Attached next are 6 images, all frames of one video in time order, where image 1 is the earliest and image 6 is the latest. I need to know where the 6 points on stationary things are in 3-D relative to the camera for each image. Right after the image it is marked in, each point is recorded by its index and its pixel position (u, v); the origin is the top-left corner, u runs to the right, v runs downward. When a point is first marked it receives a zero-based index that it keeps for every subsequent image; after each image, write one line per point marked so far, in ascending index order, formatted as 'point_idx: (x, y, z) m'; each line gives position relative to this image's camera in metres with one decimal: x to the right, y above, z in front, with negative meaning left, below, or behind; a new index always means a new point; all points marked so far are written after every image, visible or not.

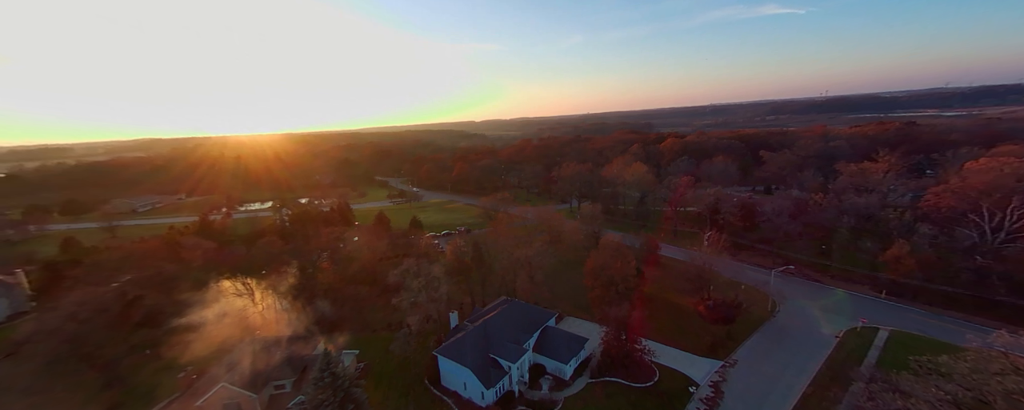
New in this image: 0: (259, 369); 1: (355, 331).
0: (-9.6, -6.2, +14.7) m
1: (-7.9, -6.3, +19.3) m
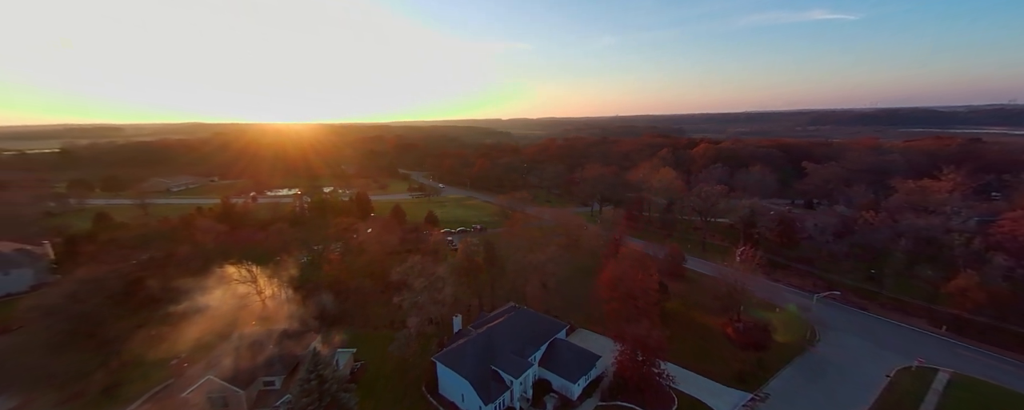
0: (-9.6, -5.7, +13.9) m
1: (-7.5, -5.9, +18.4) m
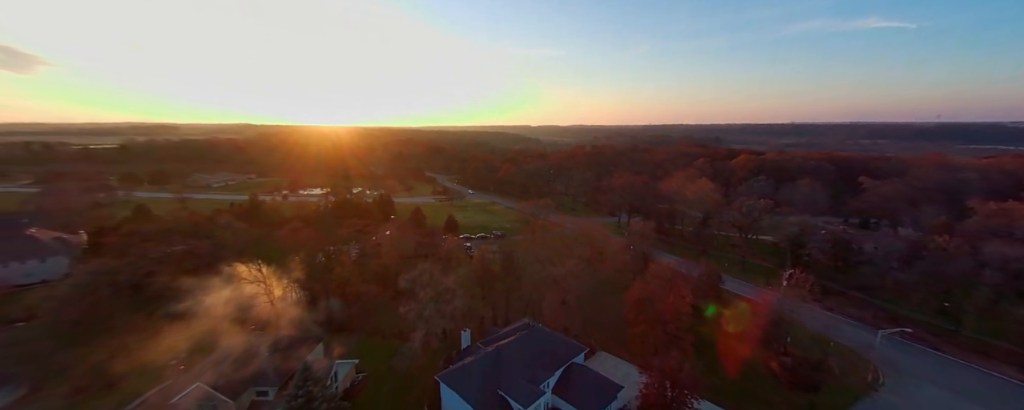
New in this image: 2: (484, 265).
0: (-9.2, -5.6, +13.1) m
1: (-6.9, -6.0, +17.4) m
2: (-1.4, -3.1, +20.0) m
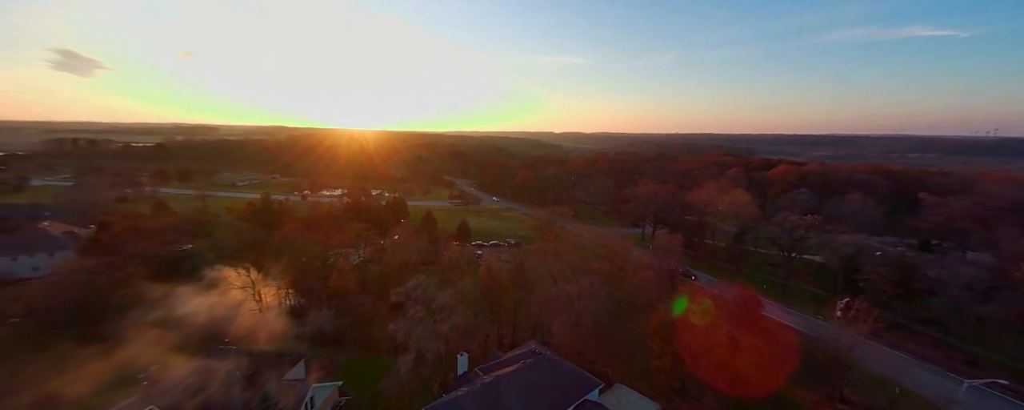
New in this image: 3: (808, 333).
0: (-9.3, -5.6, +11.6) m
1: (-6.7, -6.1, +15.7) m
2: (-1.0, -3.4, +18.1) m
3: (+13.8, -6.0, +17.9) m
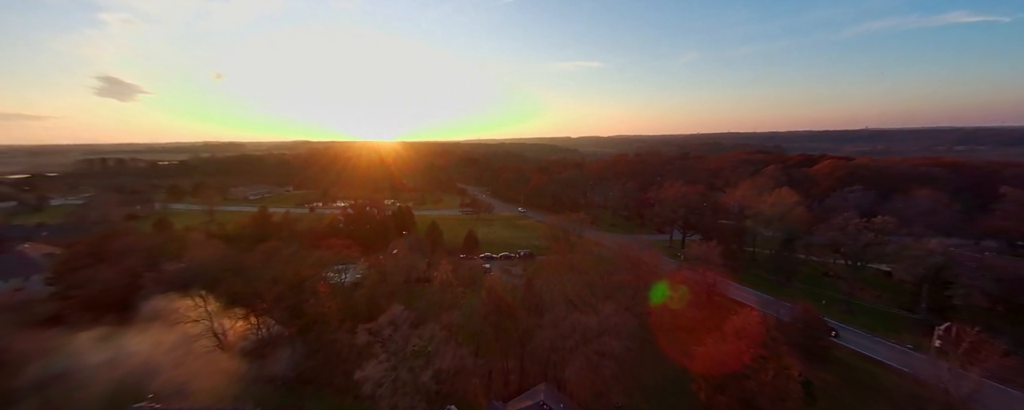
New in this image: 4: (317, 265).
0: (-9.3, -6.1, +8.7) m
1: (-6.6, -6.6, +12.7) m
2: (-0.8, -3.8, +14.8) m
3: (+14.1, -6.0, +13.8) m
4: (-9.9, -2.9, +19.1) m
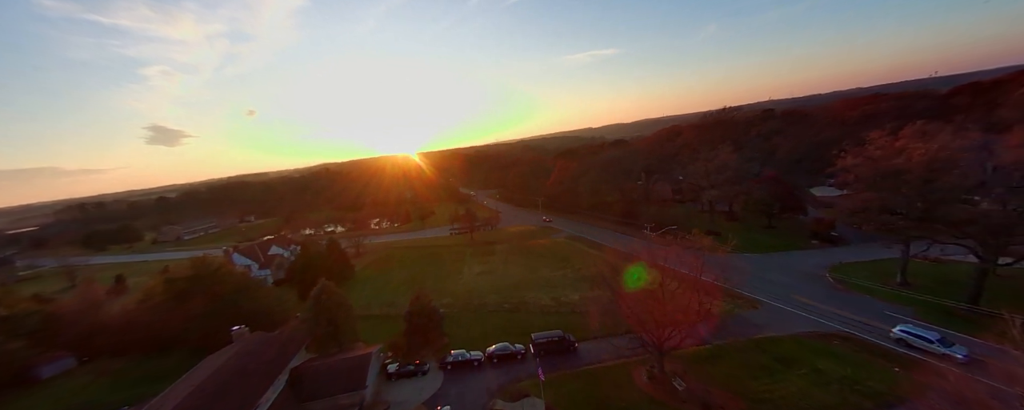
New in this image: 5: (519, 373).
0: (-10.5, -7.7, -10.2) m
1: (-7.4, -7.9, -6.4) m
2: (-1.8, -4.5, -4.7) m
3: (+13.1, -5.2, -6.7) m
4: (-10.6, -4.7, +0.2) m
5: (+0.1, -5.1, +11.8) m
